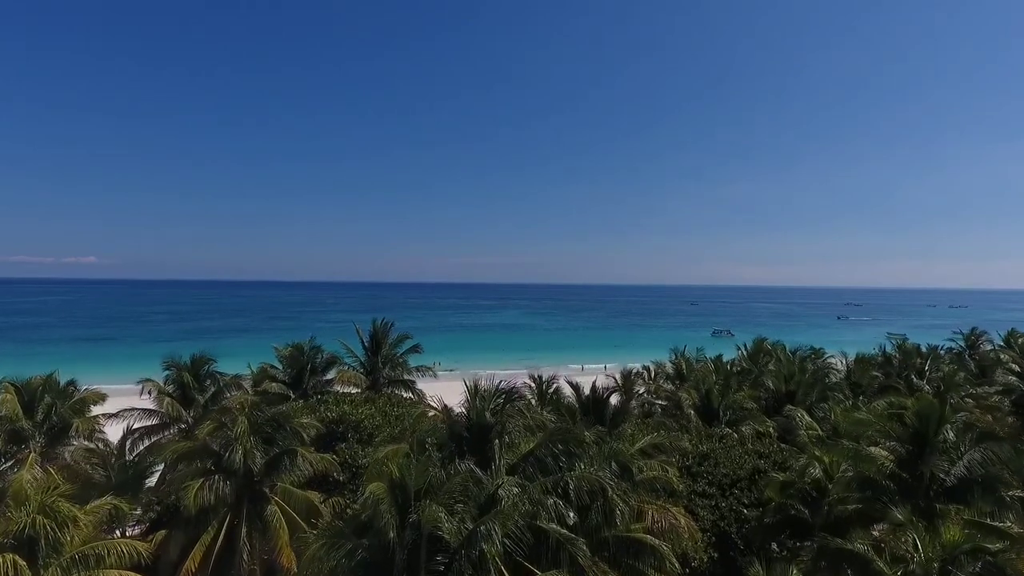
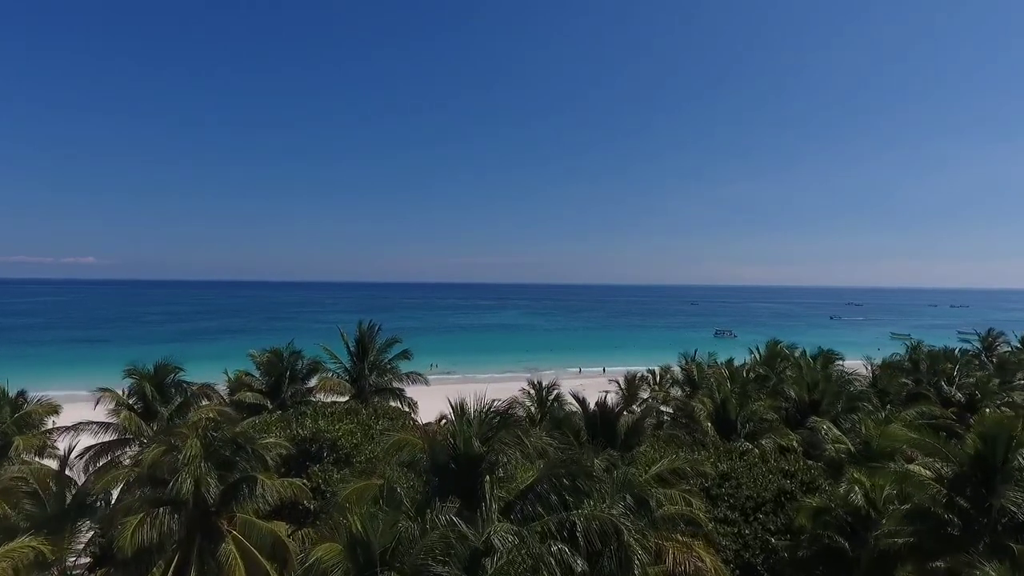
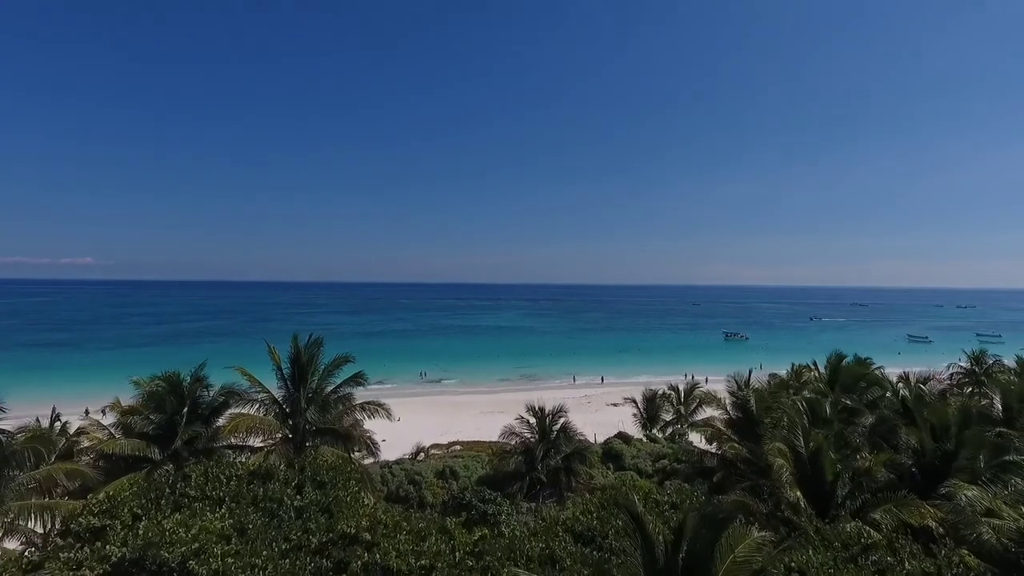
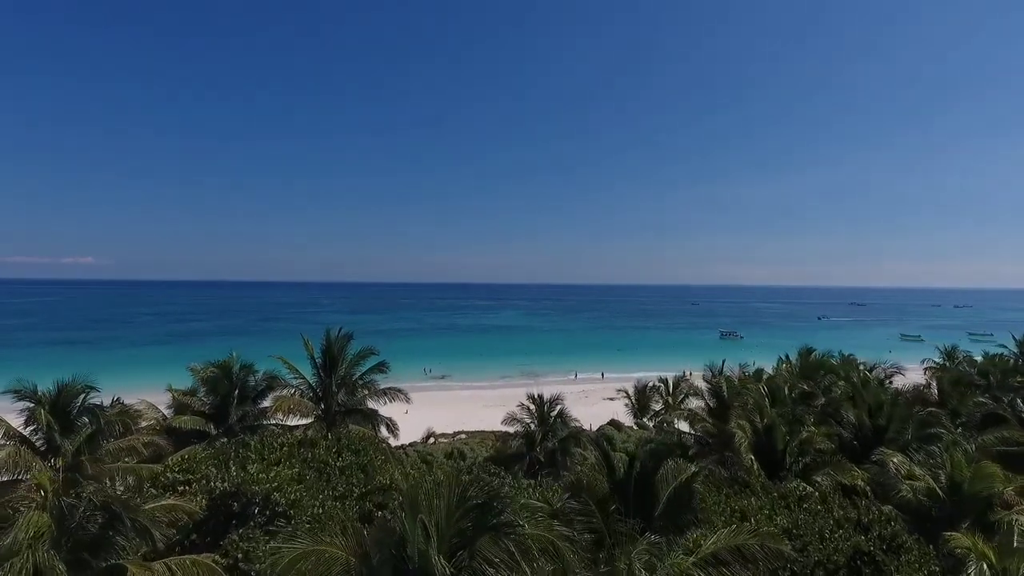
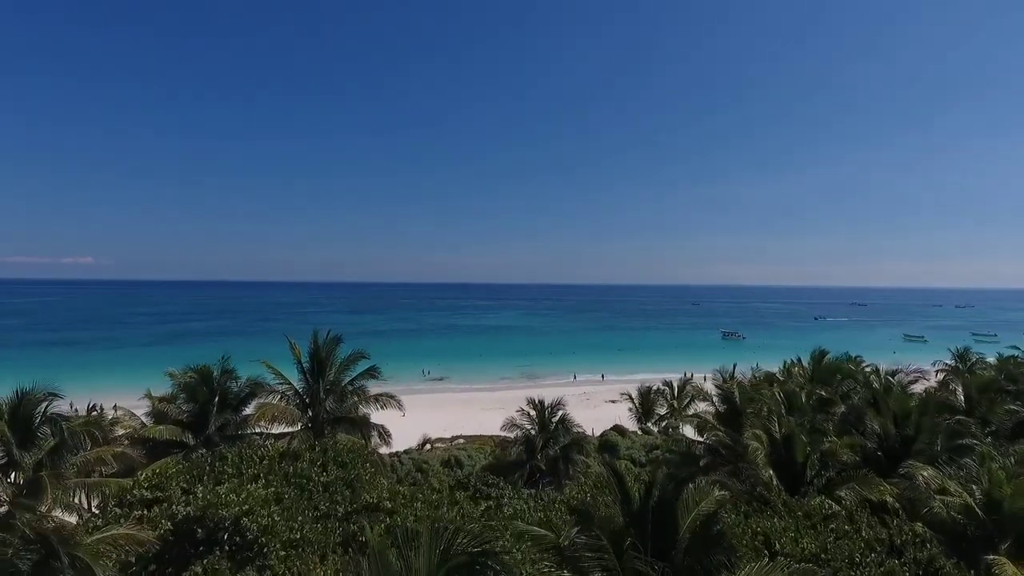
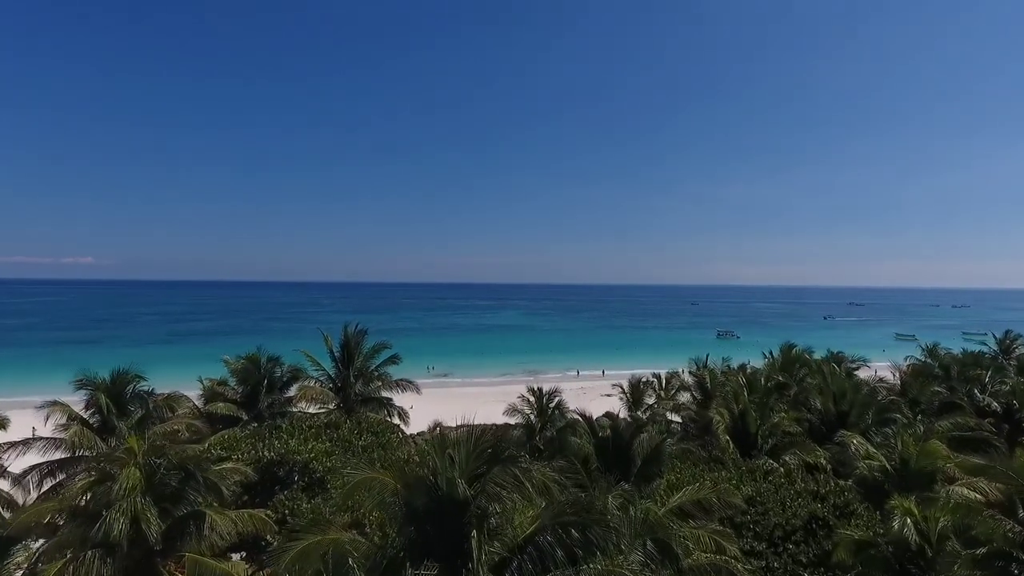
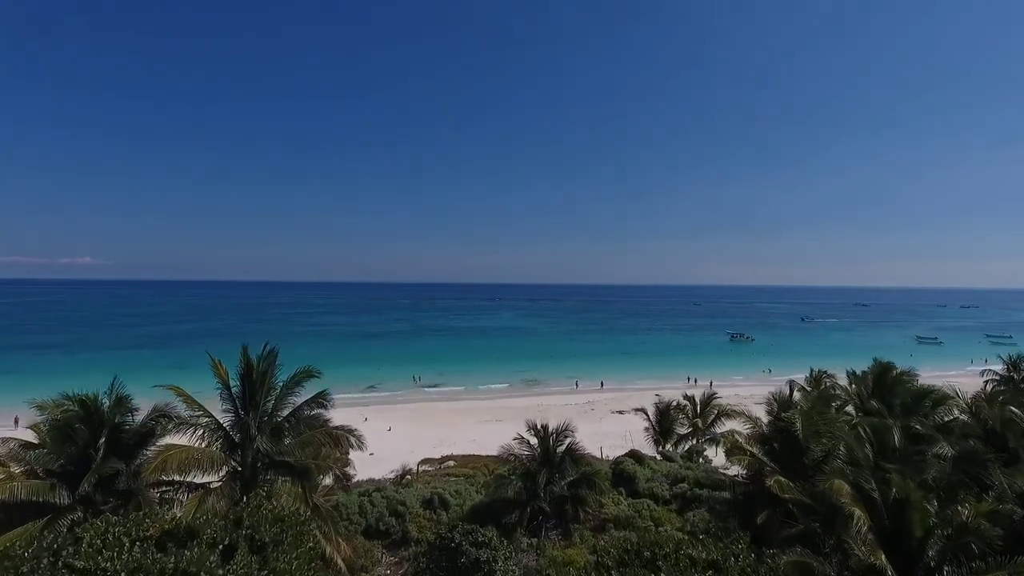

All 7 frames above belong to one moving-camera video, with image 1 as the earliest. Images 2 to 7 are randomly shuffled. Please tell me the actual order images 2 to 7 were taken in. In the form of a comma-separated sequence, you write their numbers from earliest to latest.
2, 6, 4, 5, 3, 7
